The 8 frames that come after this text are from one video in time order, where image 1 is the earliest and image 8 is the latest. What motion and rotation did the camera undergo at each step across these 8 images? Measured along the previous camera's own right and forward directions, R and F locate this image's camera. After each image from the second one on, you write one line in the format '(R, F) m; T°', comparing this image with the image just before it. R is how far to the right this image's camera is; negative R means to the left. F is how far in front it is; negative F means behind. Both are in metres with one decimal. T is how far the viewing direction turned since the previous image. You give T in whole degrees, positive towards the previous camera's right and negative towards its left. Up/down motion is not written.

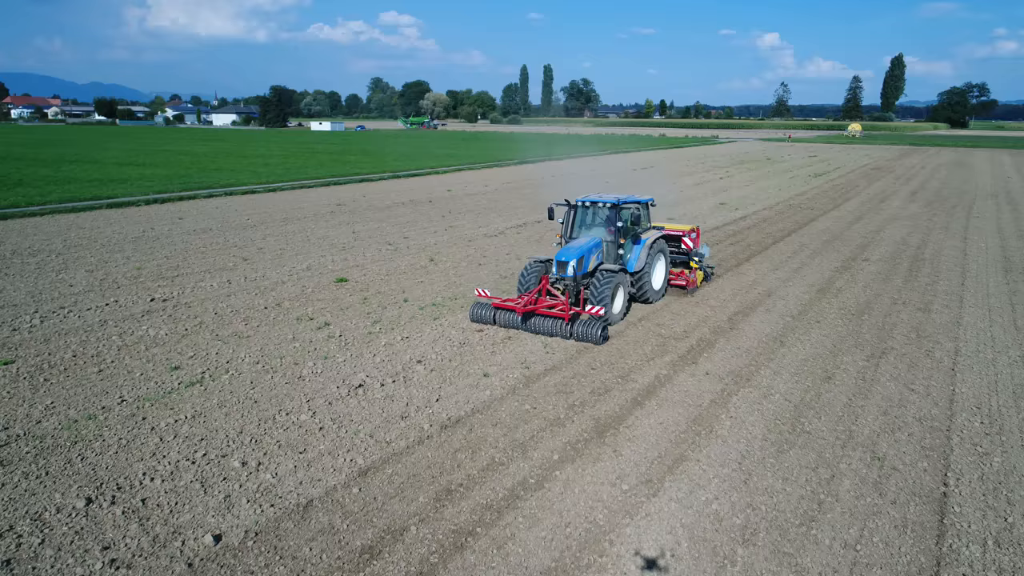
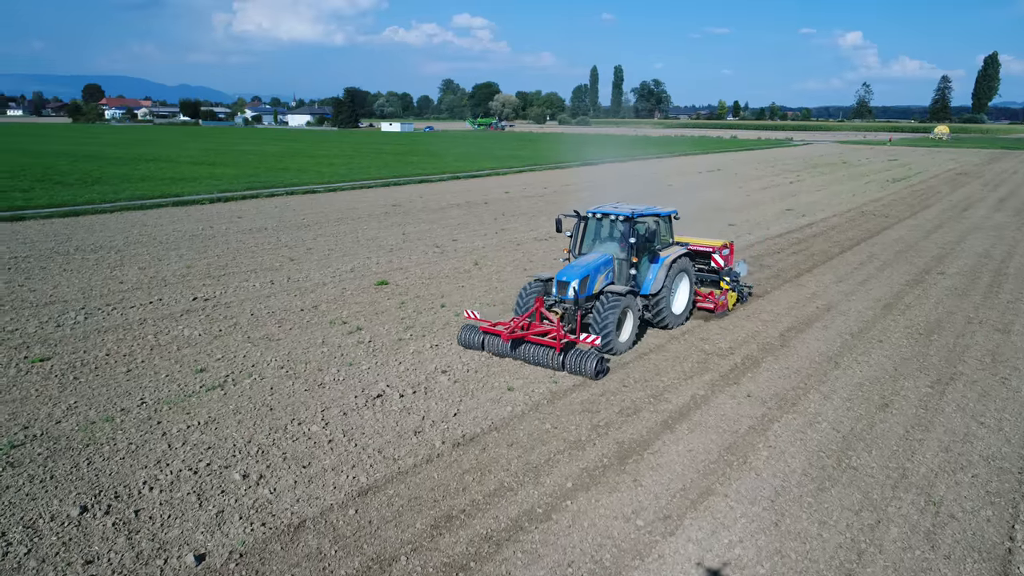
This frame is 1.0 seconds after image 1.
(+0.4, +0.5) m; -5°
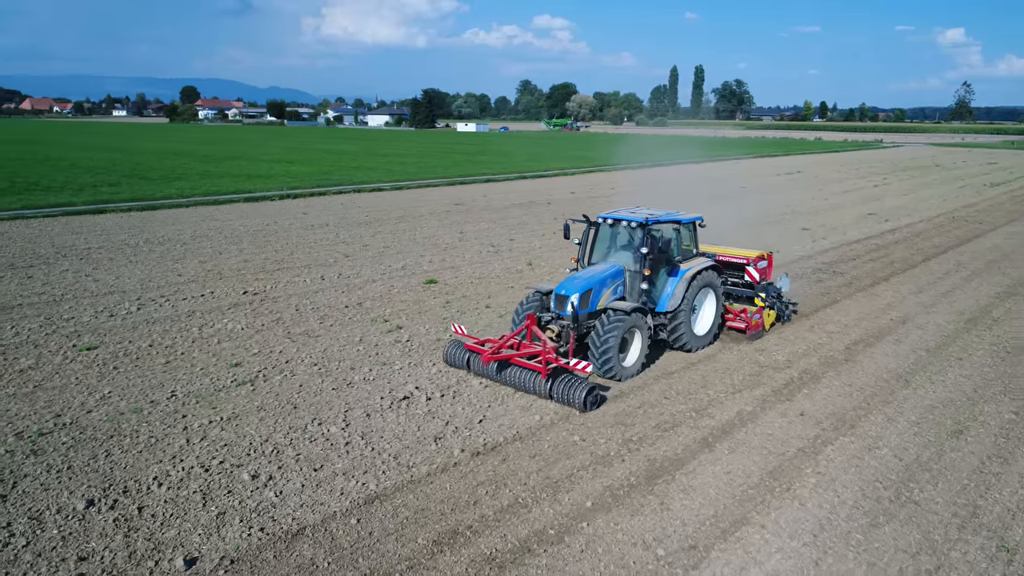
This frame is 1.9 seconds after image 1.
(+0.4, +0.4) m; -6°
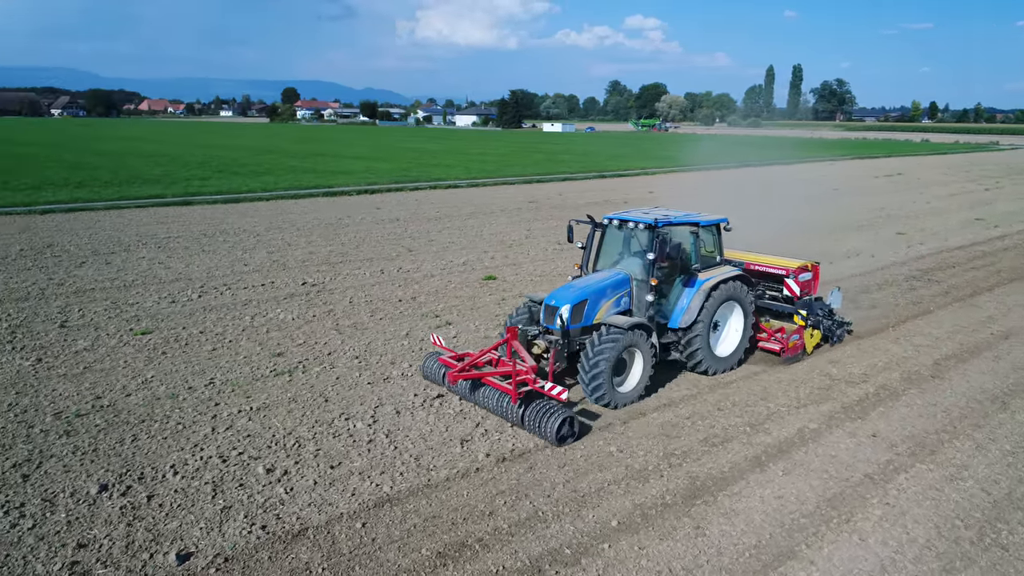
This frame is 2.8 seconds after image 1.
(+0.4, +0.5) m; -7°
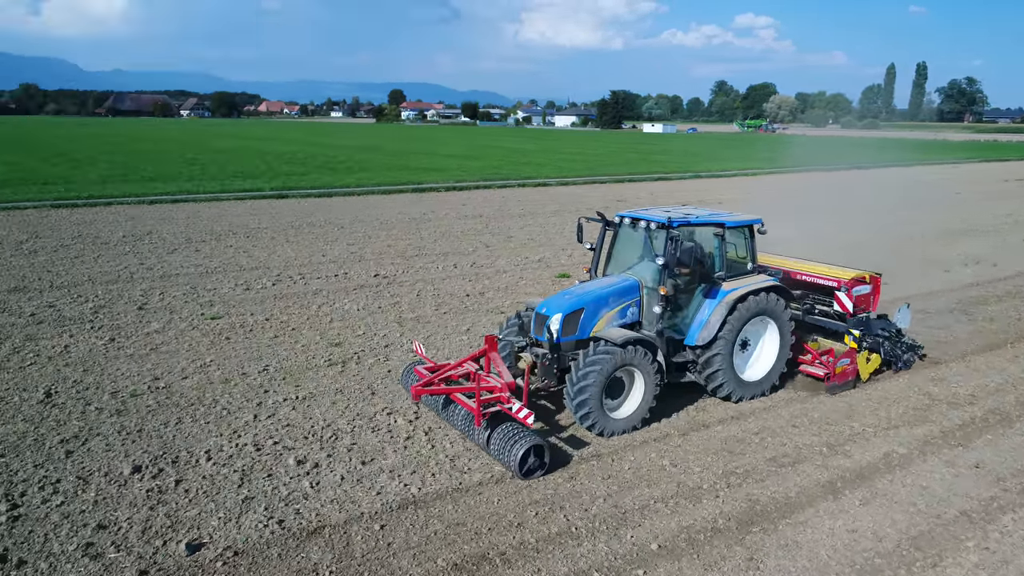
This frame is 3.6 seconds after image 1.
(+0.4, +0.5) m; -8°
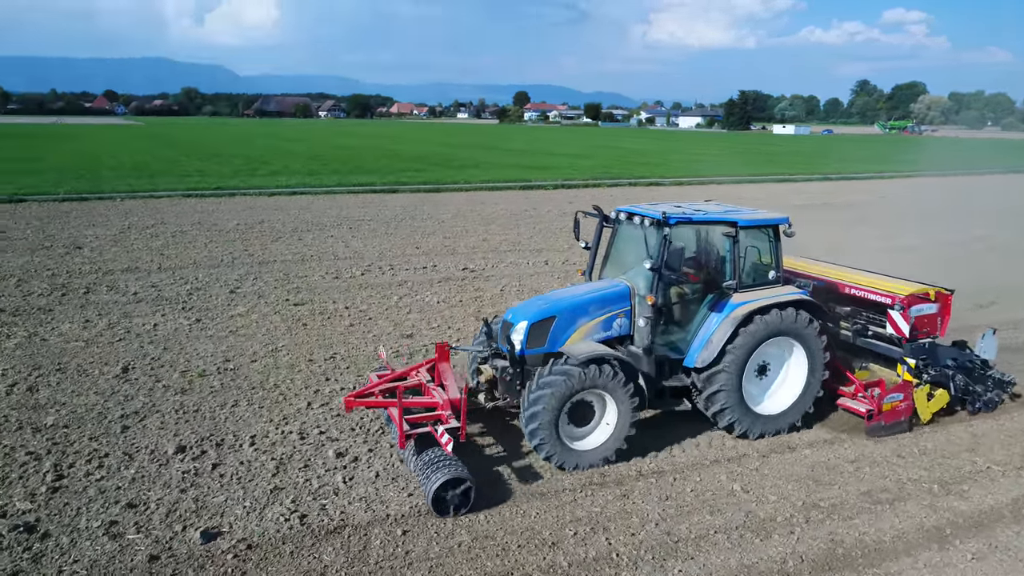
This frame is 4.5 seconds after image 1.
(+0.4, +0.5) m; -9°
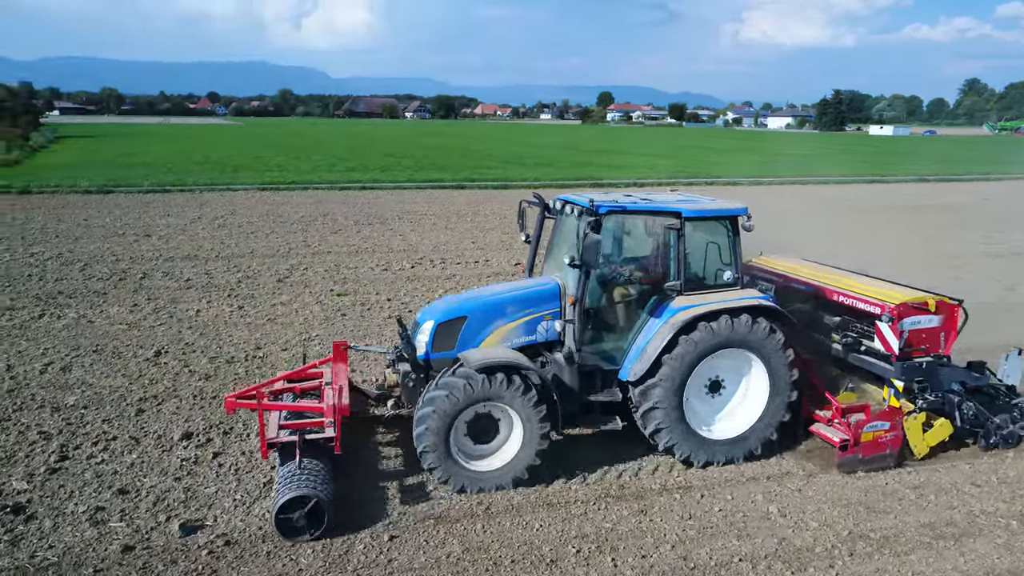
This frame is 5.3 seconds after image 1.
(+0.4, +0.5) m; -6°
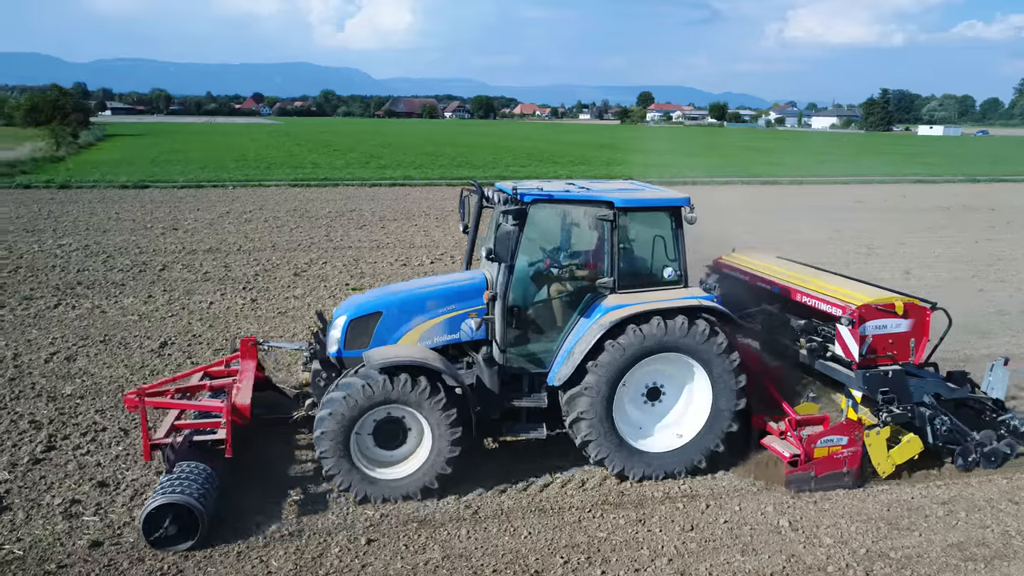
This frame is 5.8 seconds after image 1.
(+0.3, +0.3) m; -3°
